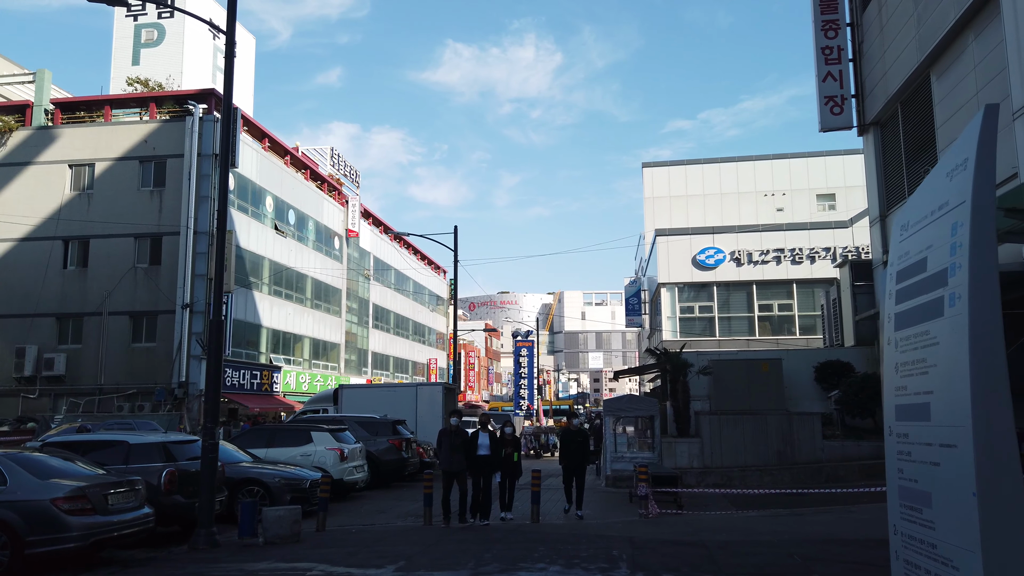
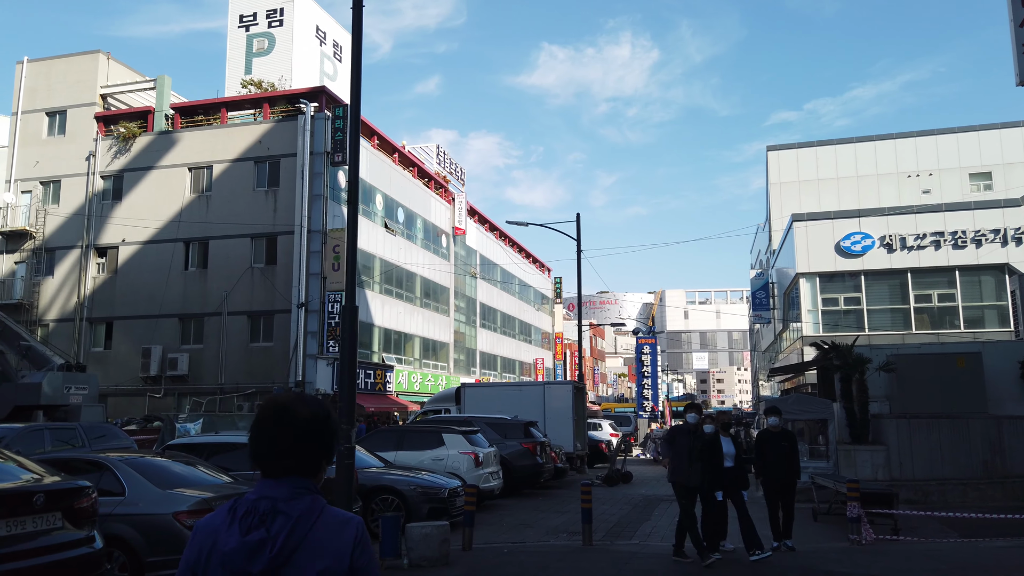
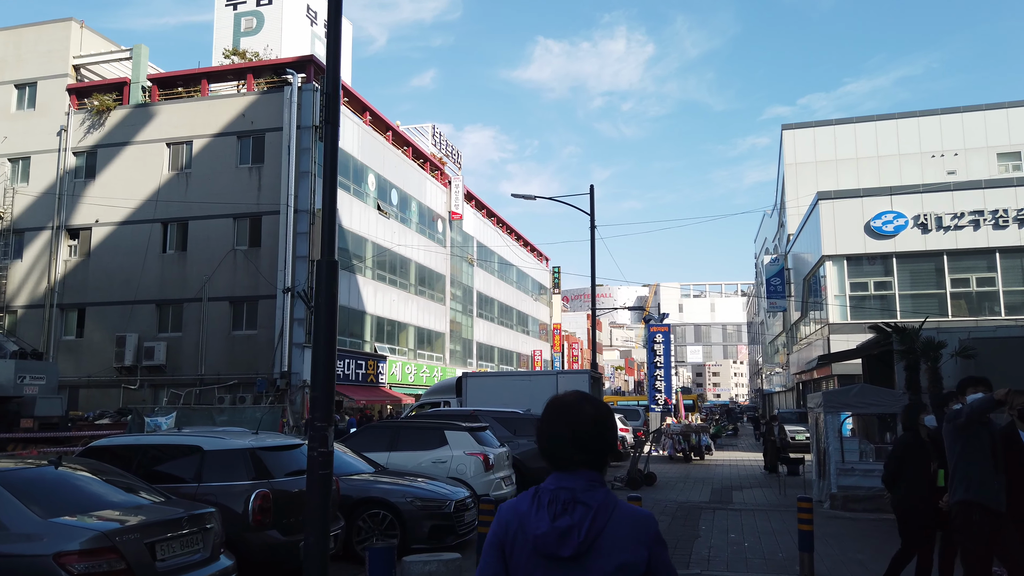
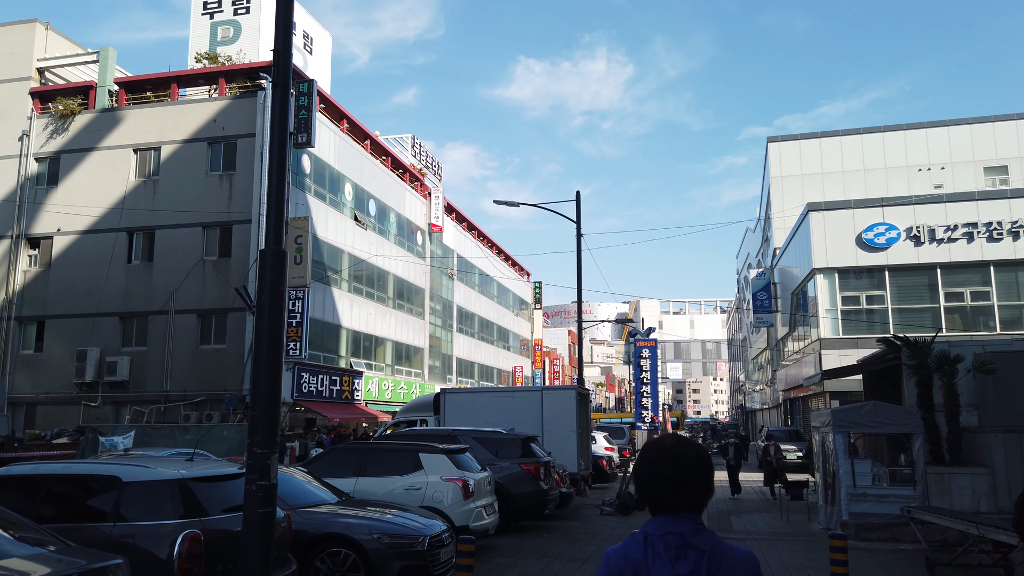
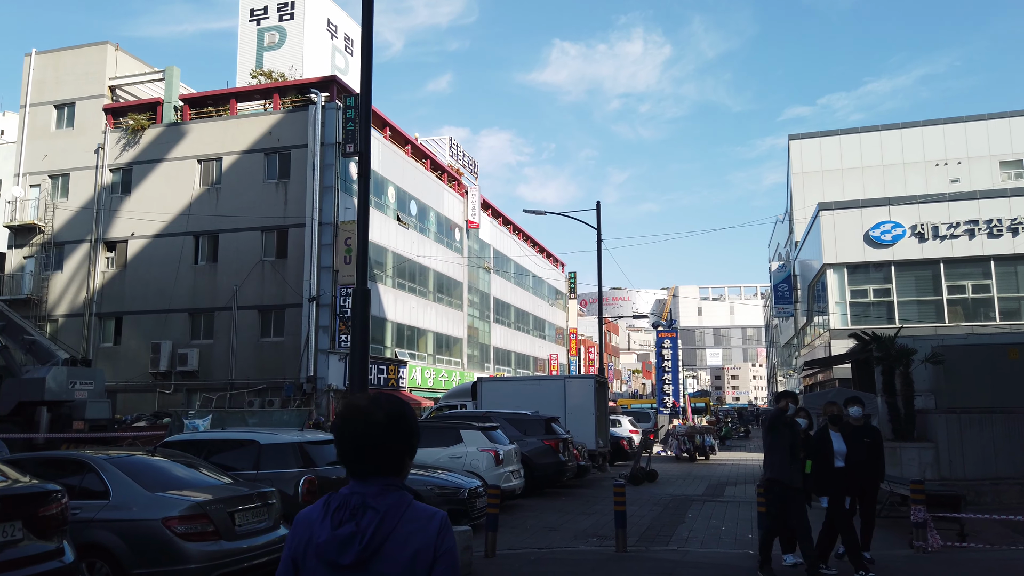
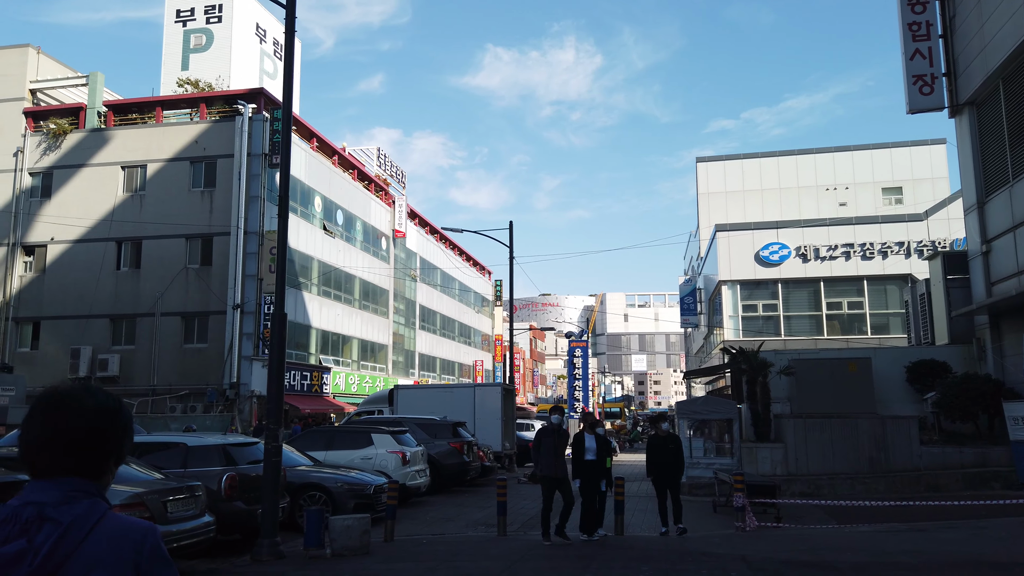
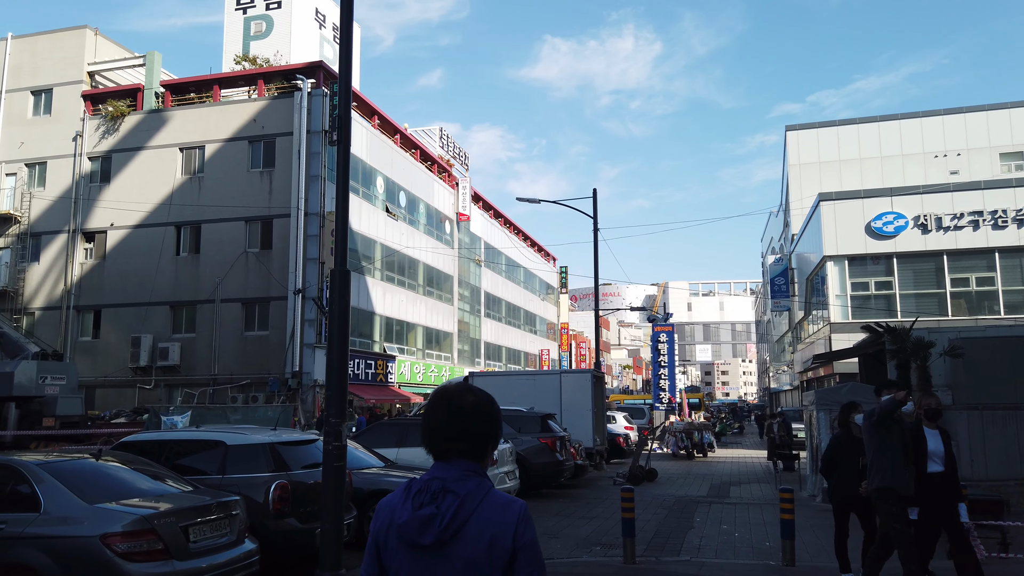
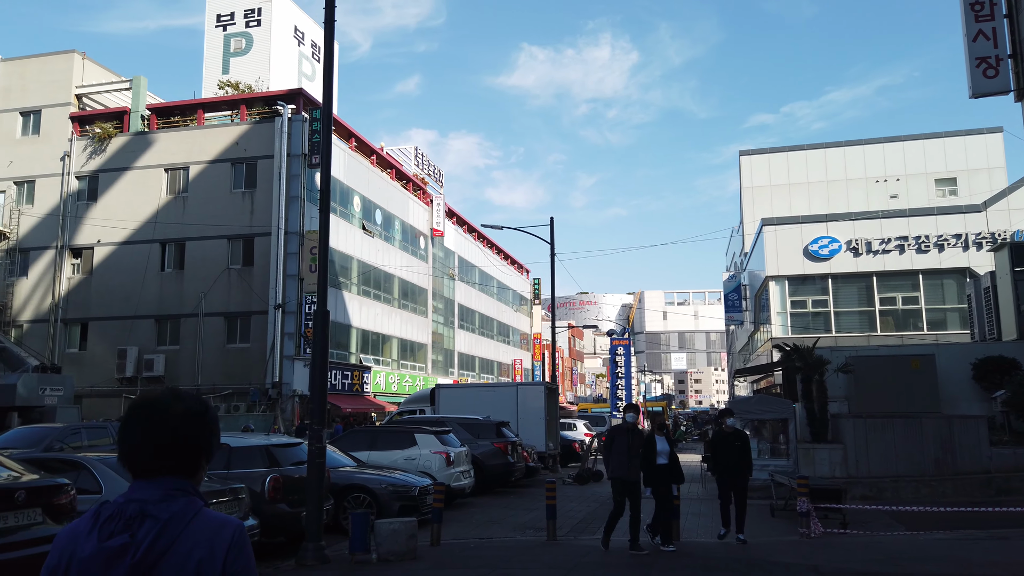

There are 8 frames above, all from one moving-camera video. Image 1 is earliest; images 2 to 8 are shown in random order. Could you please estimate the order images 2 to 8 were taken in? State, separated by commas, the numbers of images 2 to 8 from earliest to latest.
6, 8, 2, 5, 7, 3, 4
